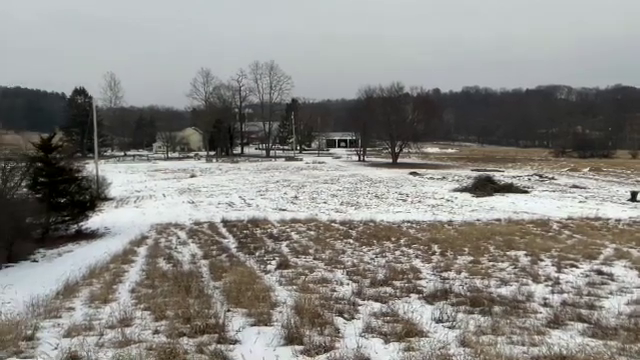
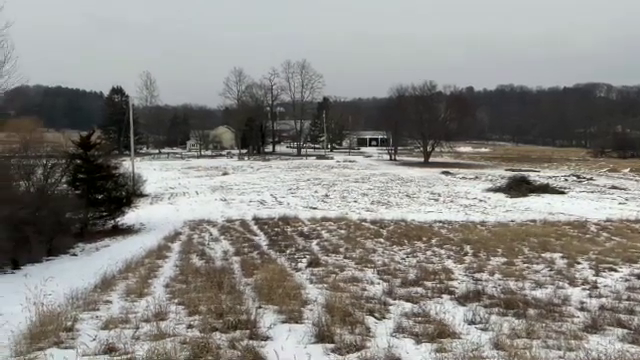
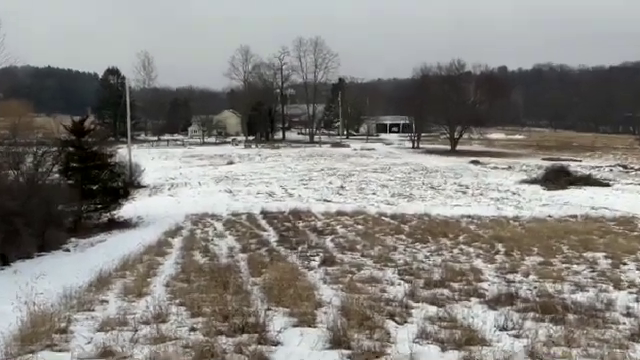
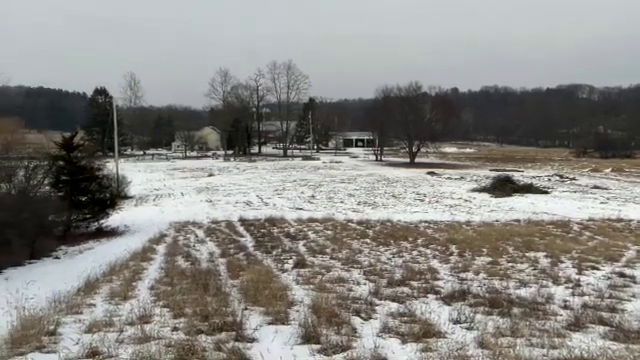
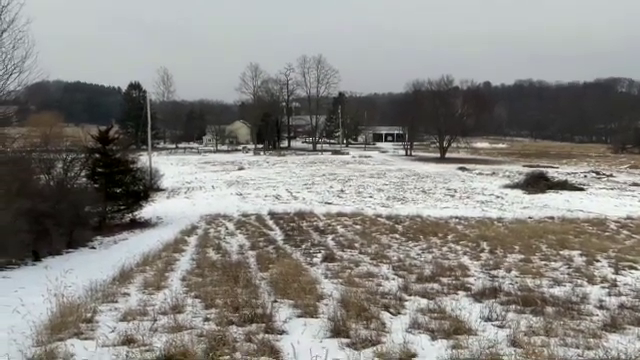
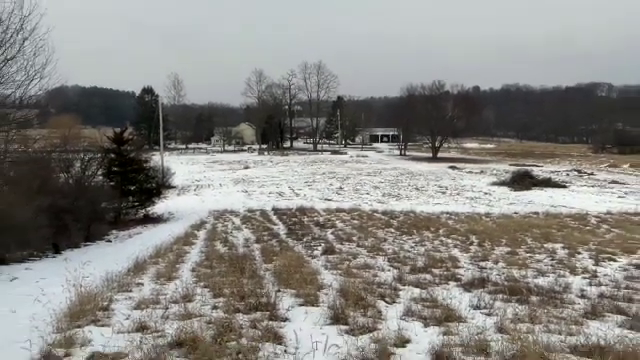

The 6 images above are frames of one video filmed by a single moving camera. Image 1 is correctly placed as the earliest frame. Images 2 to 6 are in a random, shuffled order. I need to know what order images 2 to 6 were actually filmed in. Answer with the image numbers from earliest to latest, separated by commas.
4, 2, 5, 6, 3
